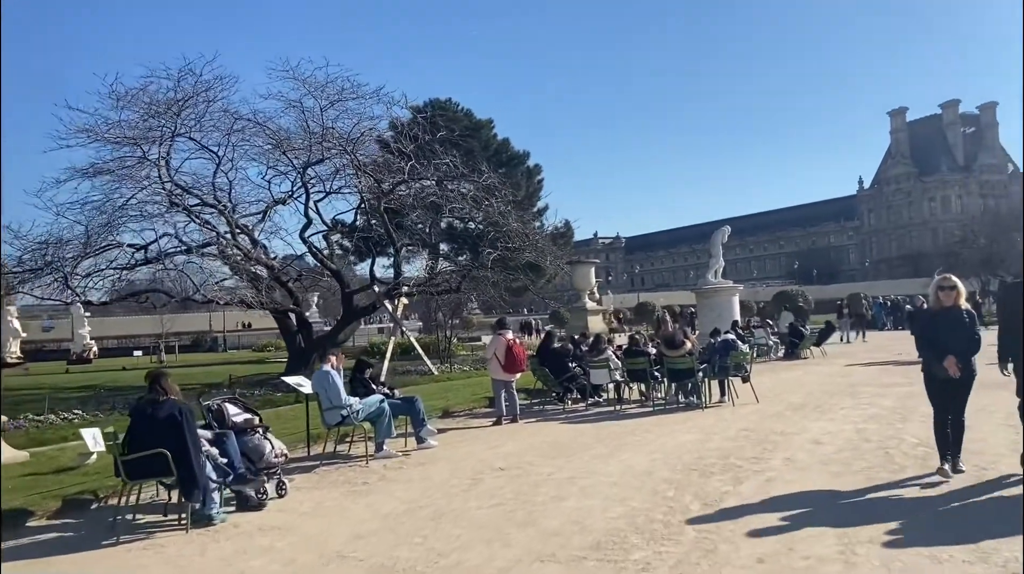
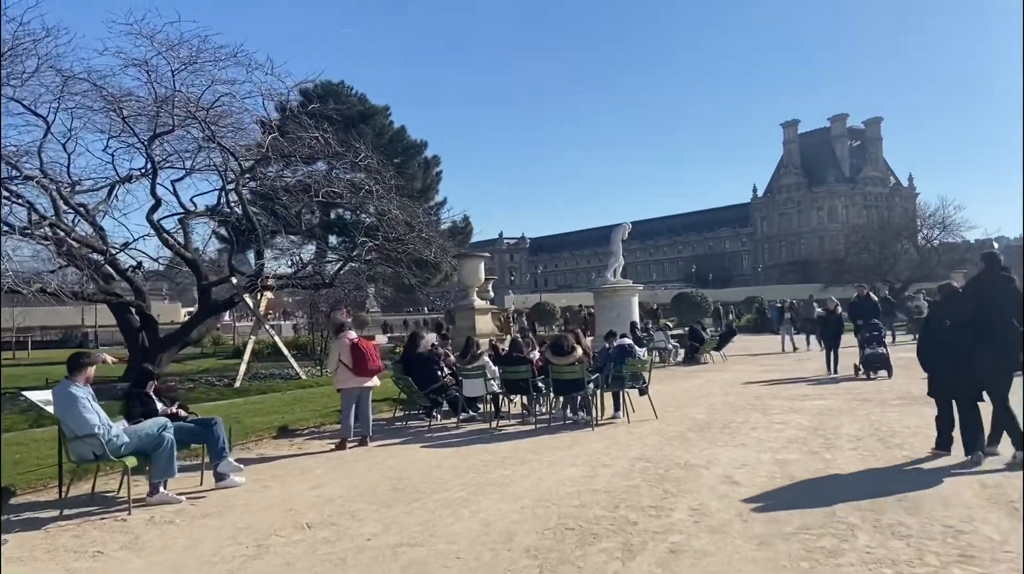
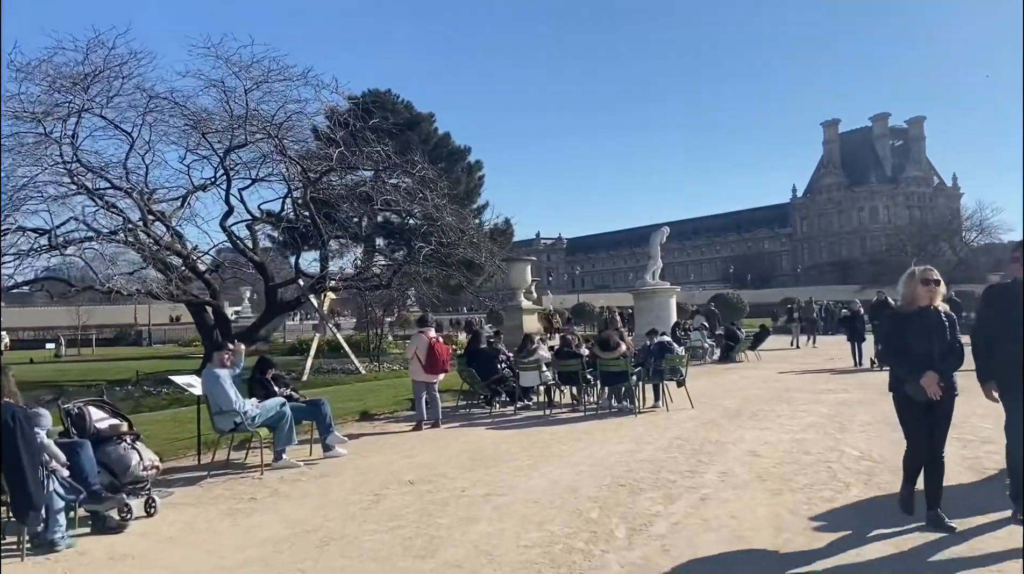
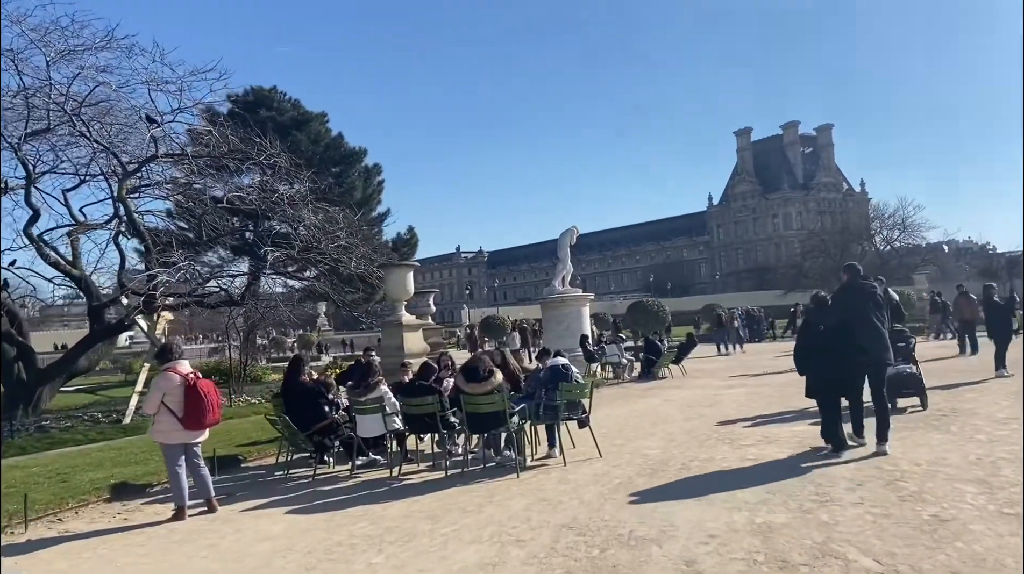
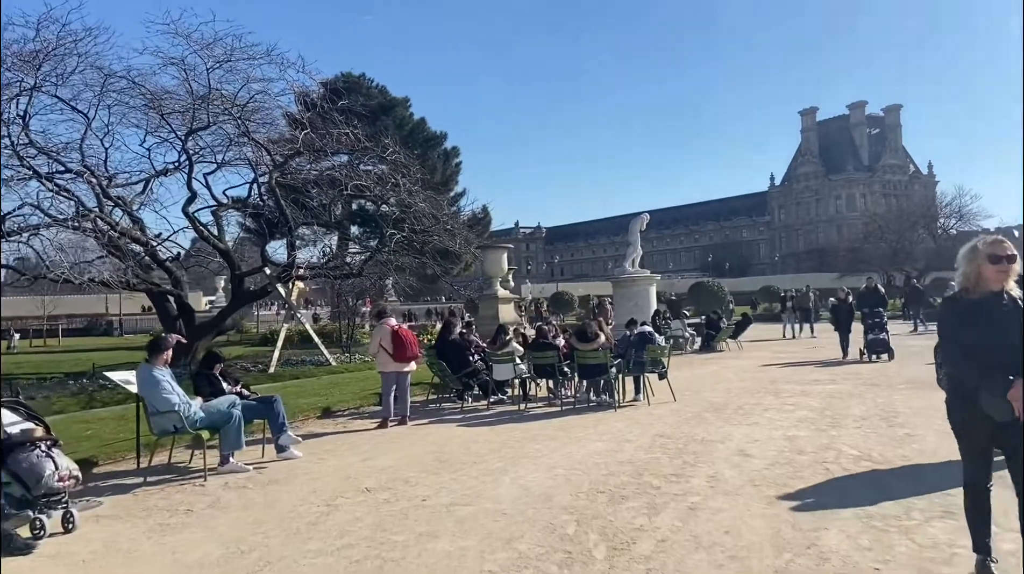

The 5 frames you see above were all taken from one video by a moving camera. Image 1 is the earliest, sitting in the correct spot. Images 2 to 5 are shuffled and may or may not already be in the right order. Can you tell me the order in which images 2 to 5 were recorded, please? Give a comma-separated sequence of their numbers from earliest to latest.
3, 5, 2, 4
